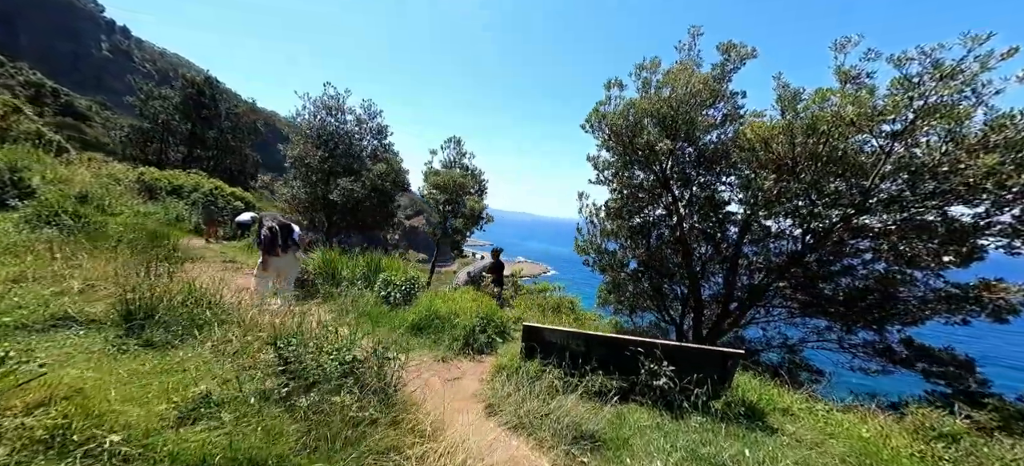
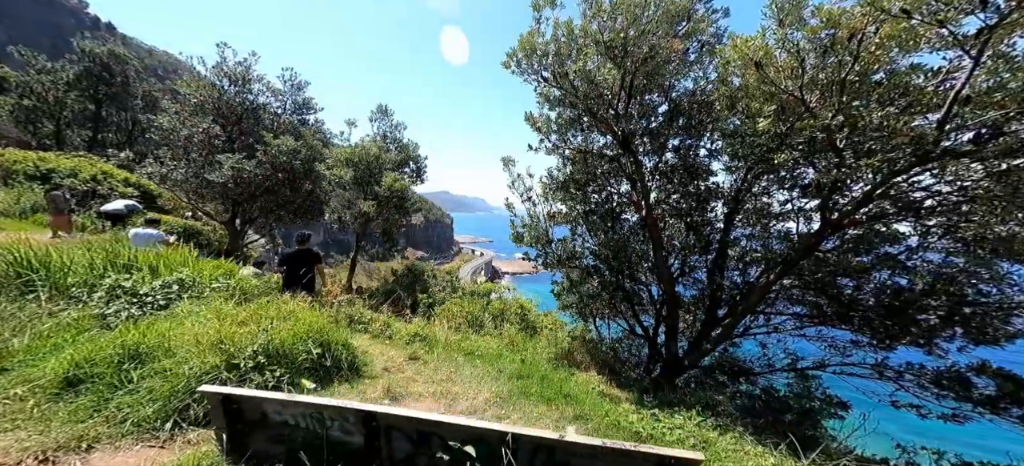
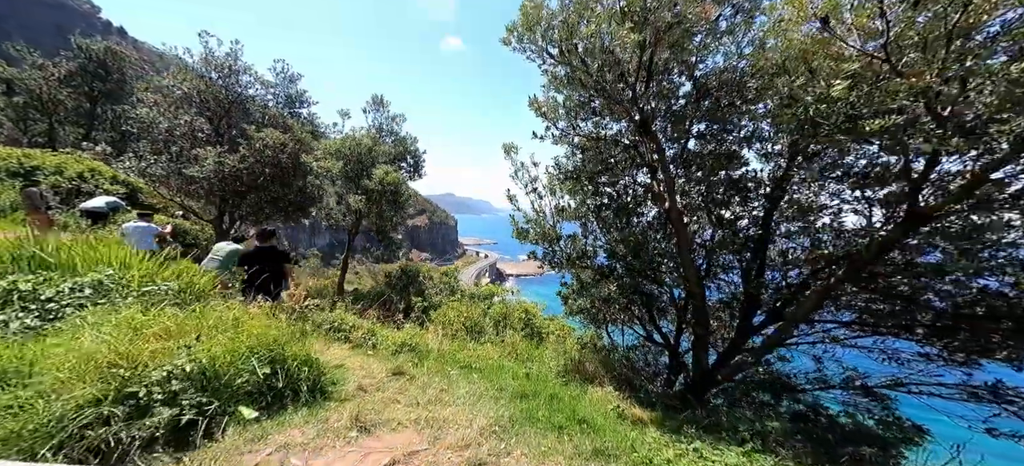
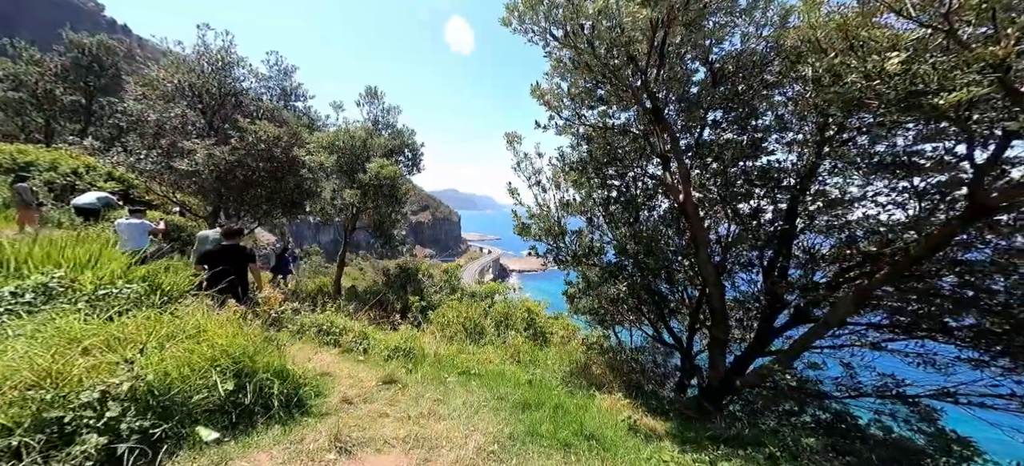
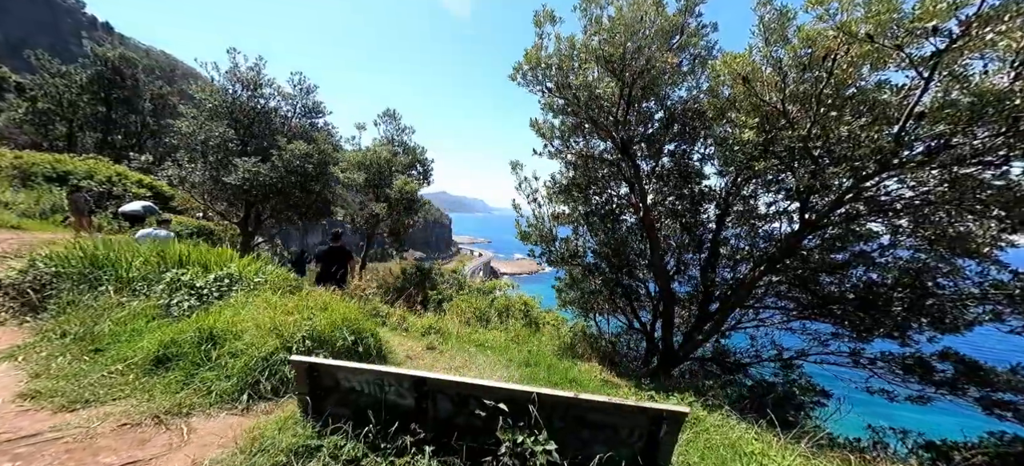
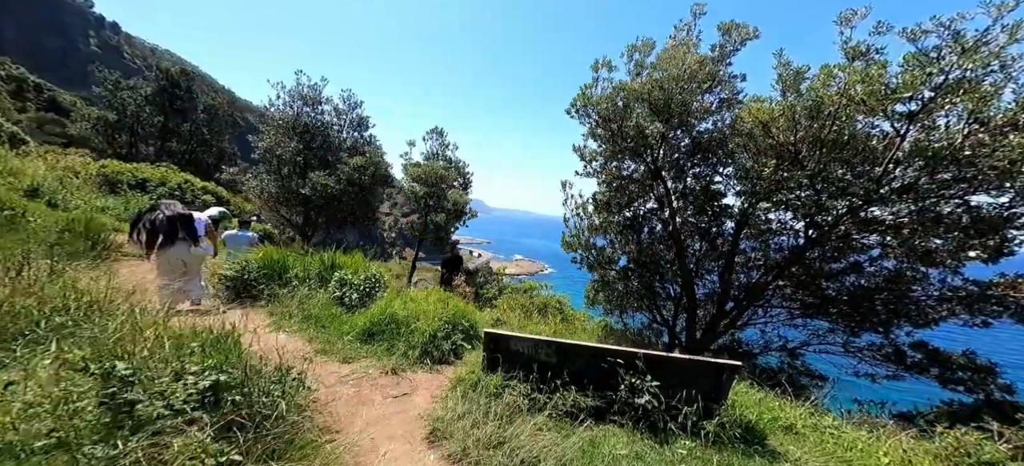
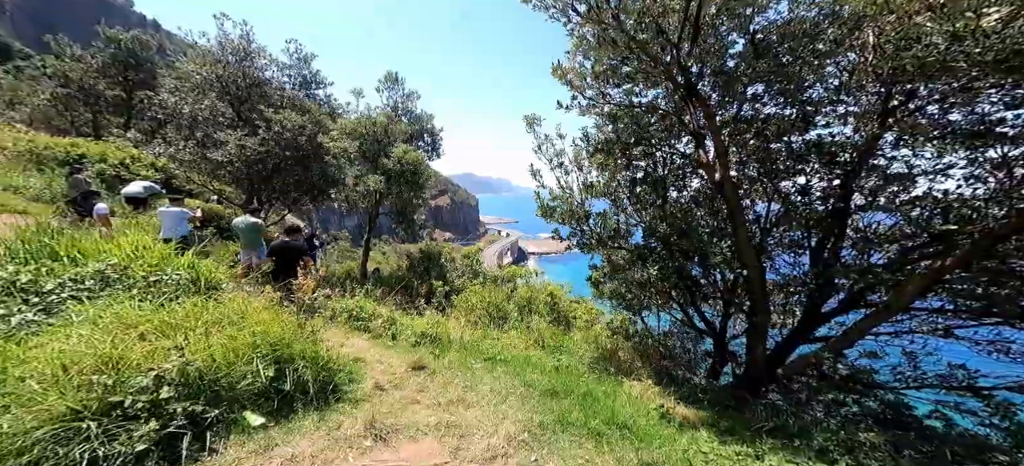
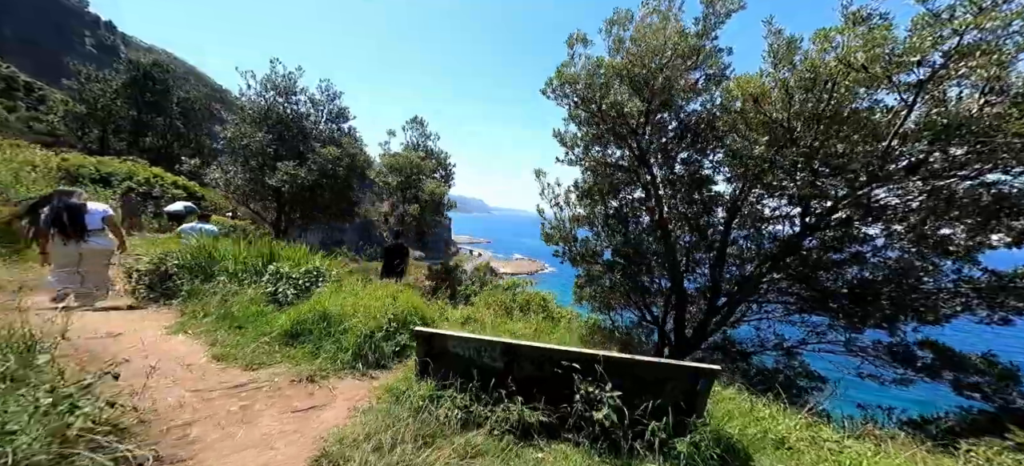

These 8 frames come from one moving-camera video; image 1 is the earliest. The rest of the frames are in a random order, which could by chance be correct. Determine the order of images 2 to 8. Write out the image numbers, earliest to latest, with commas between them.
6, 8, 5, 2, 3, 4, 7
